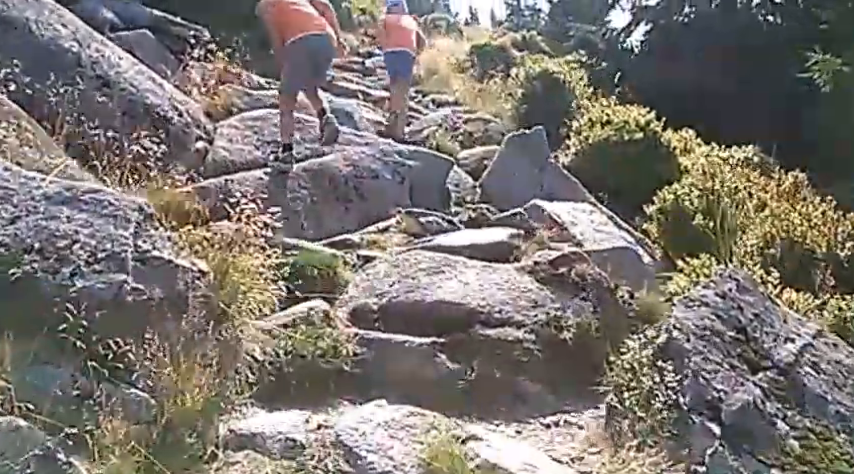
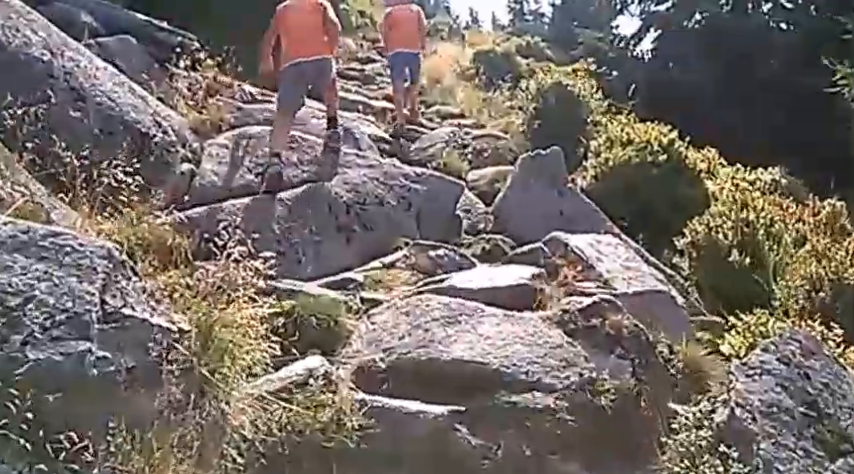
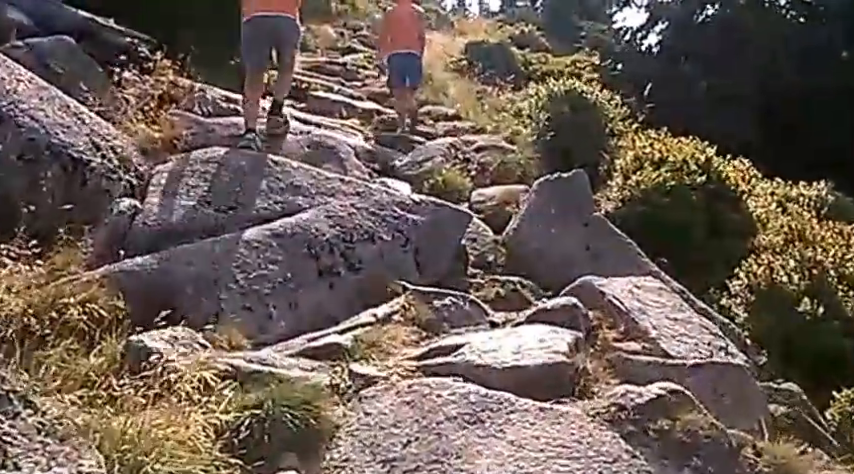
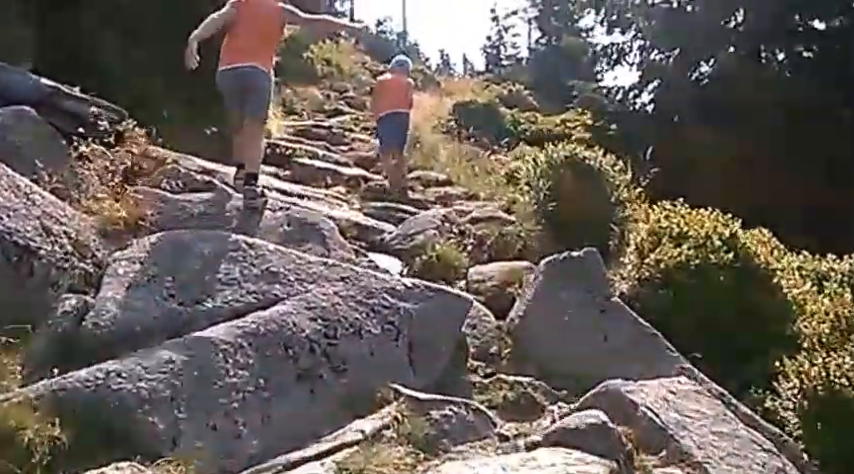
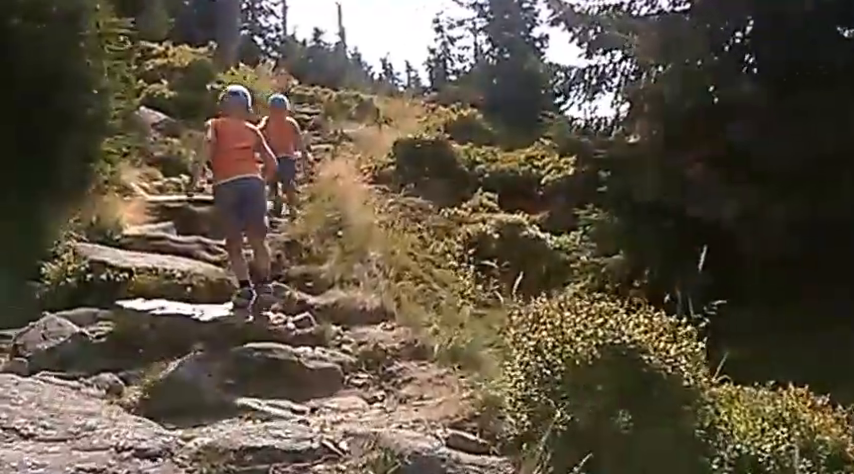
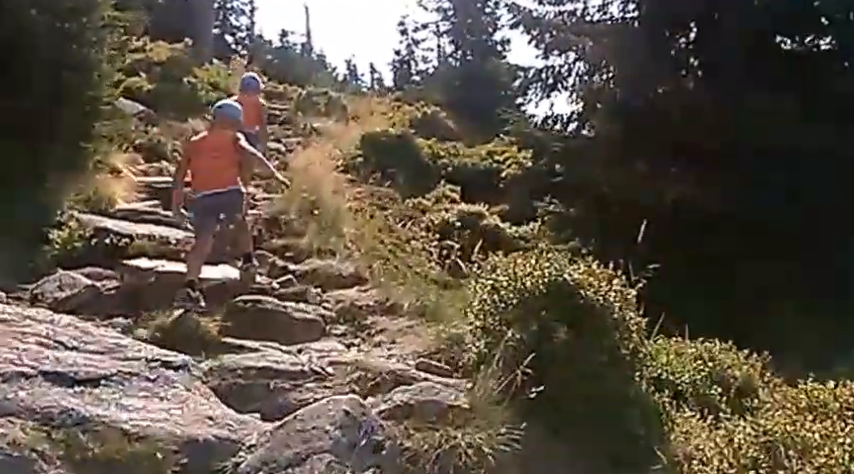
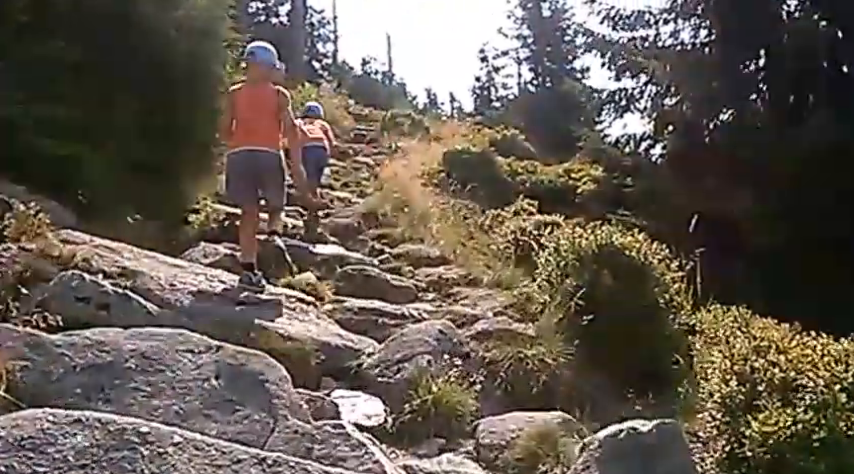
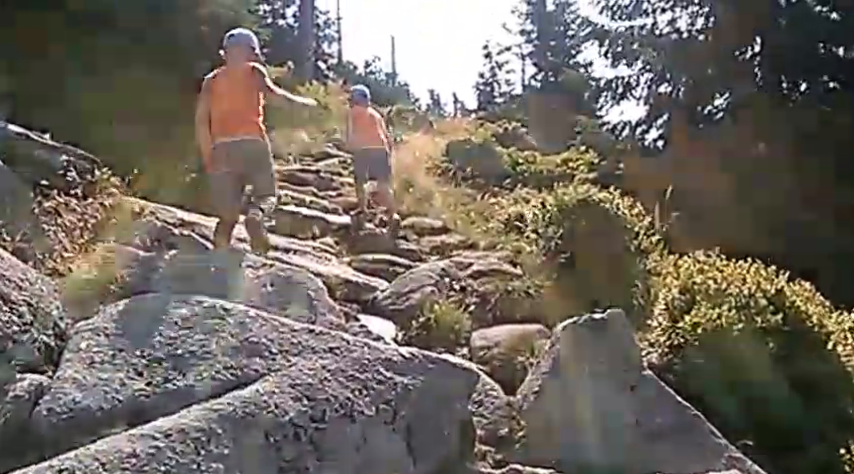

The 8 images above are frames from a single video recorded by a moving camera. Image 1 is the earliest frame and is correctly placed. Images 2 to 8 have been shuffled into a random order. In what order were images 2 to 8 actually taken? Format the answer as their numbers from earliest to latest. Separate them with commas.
2, 3, 4, 8, 7, 6, 5
